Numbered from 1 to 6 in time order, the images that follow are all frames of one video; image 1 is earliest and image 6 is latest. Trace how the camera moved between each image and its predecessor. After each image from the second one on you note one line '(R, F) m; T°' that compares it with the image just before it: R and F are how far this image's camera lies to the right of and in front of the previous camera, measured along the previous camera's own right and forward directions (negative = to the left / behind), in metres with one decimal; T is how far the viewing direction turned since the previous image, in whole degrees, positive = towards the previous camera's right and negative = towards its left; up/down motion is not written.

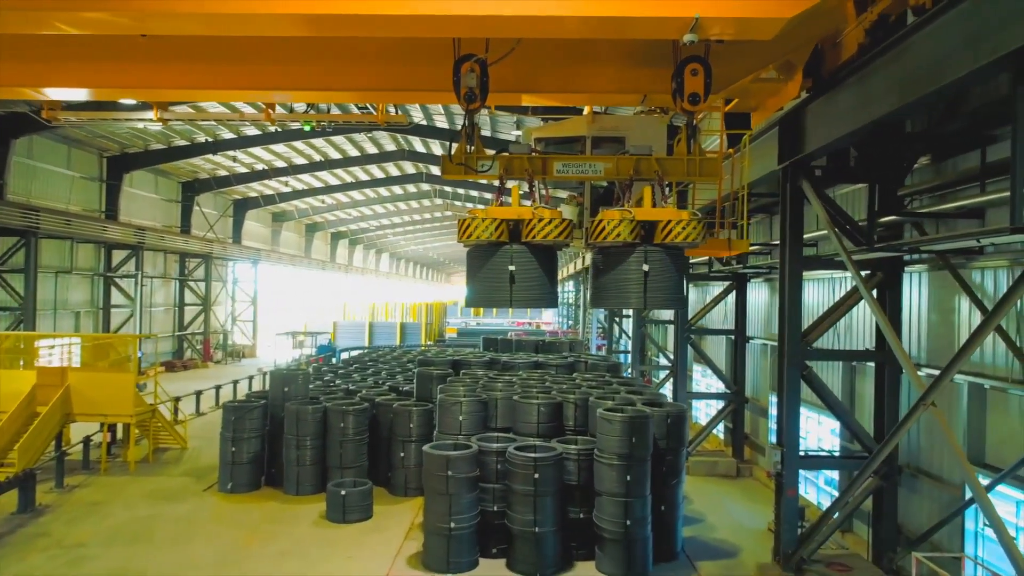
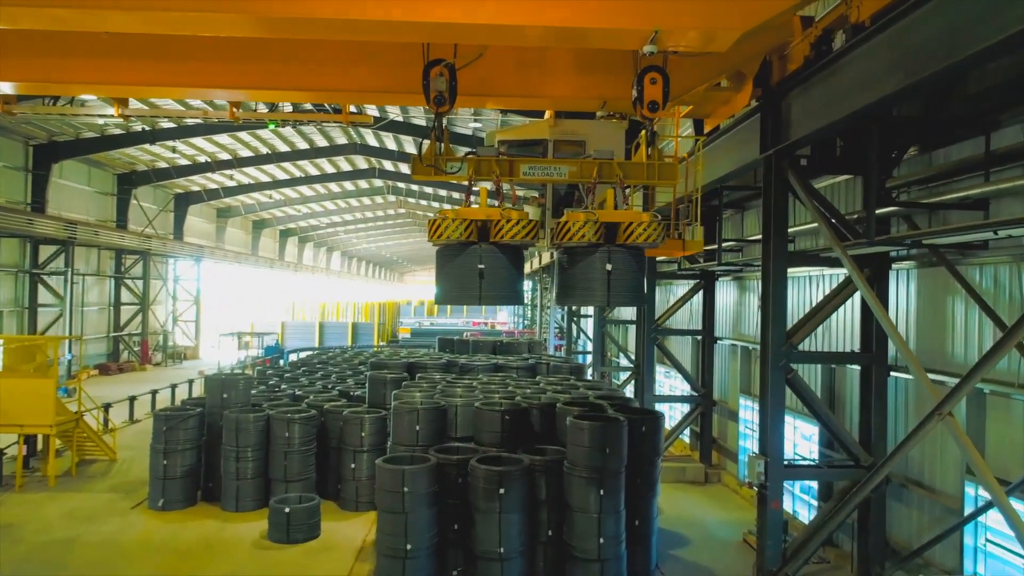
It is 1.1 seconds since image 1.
(-0.1, +0.6) m; +4°
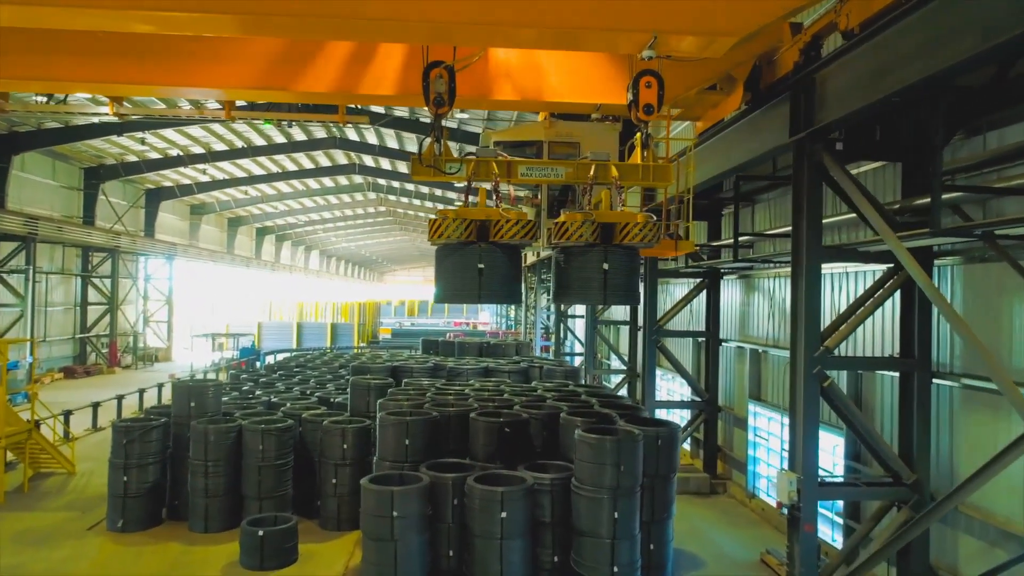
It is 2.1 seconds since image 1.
(-0.2, +0.6) m; +2°
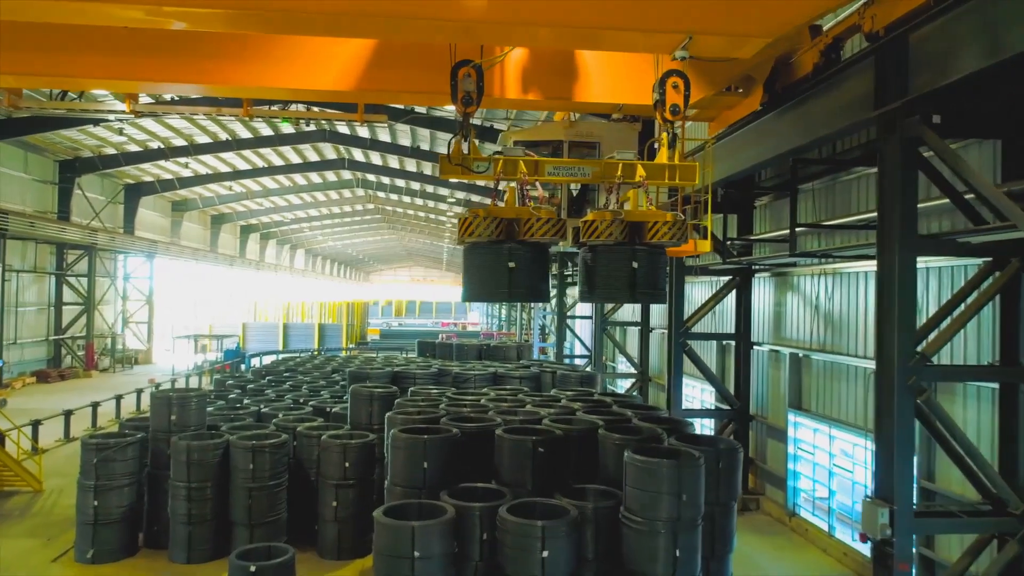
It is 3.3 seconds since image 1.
(-0.3, +0.8) m; +1°
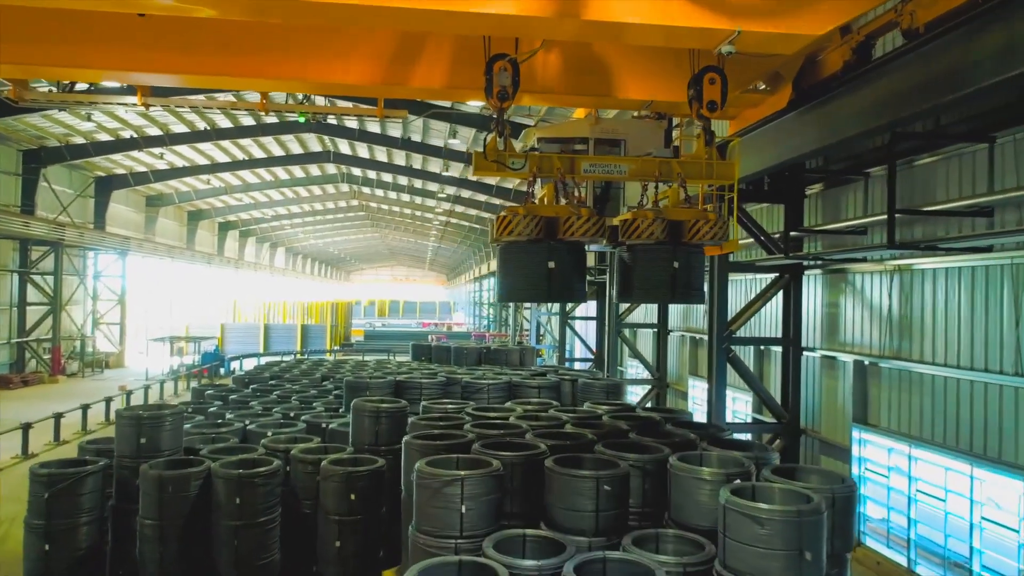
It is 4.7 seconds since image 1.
(-0.4, +1.0) m; +2°
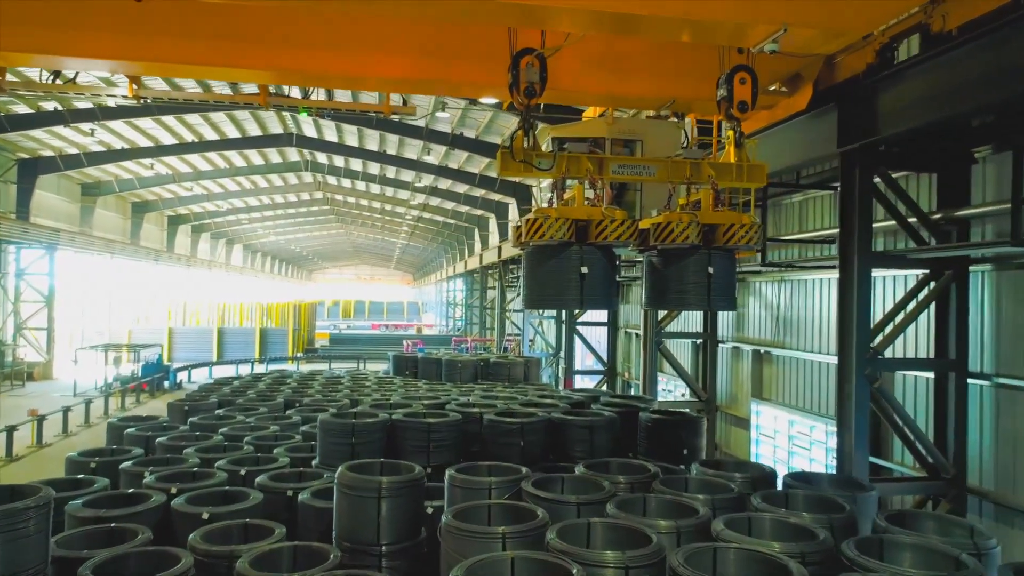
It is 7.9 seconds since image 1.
(-0.7, +2.4) m; +3°
